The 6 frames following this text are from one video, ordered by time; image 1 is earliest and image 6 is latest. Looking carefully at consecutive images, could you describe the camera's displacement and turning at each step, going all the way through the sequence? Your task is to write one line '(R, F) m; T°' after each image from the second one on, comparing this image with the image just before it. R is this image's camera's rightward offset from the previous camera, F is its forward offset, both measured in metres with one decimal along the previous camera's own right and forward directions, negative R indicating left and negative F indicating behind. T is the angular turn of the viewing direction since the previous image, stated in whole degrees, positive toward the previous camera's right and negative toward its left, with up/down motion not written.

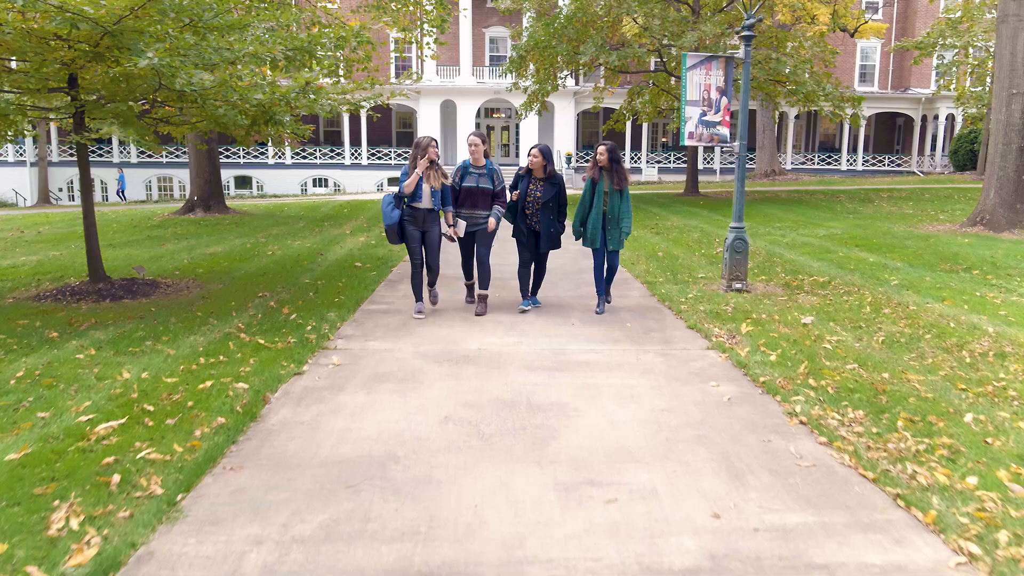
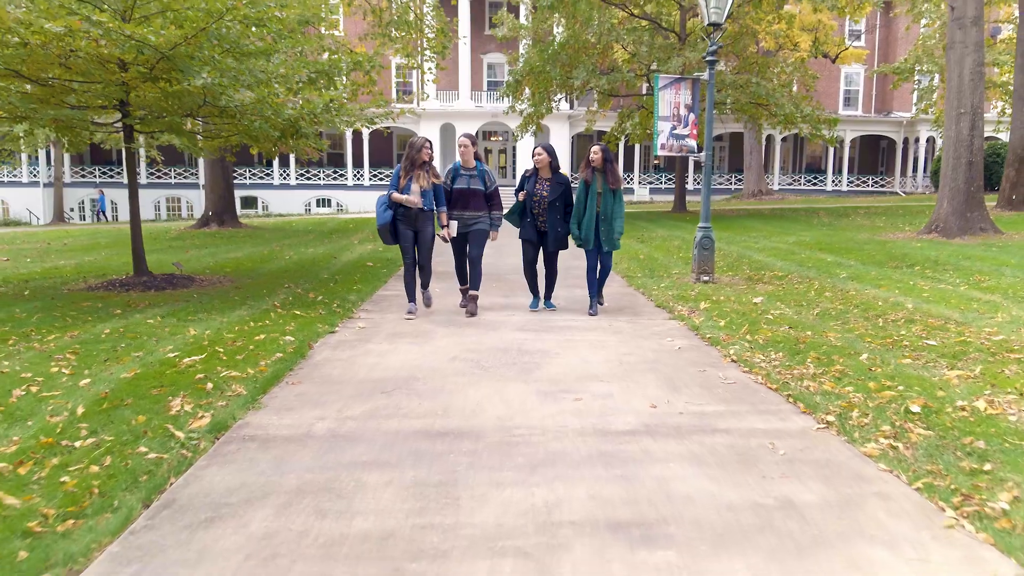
(0.0, -1.2) m; 0°
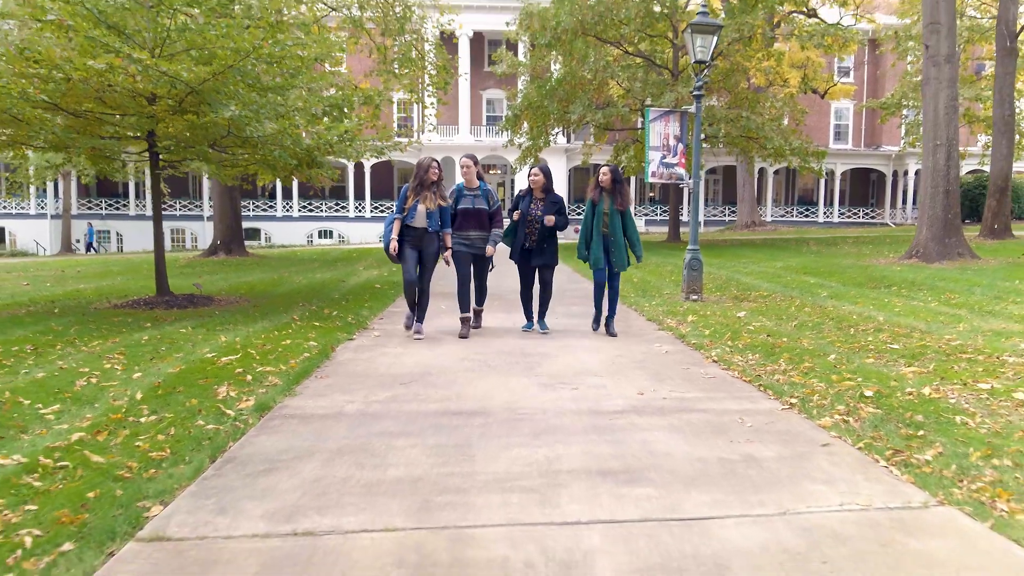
(0.0, -0.6) m; 0°
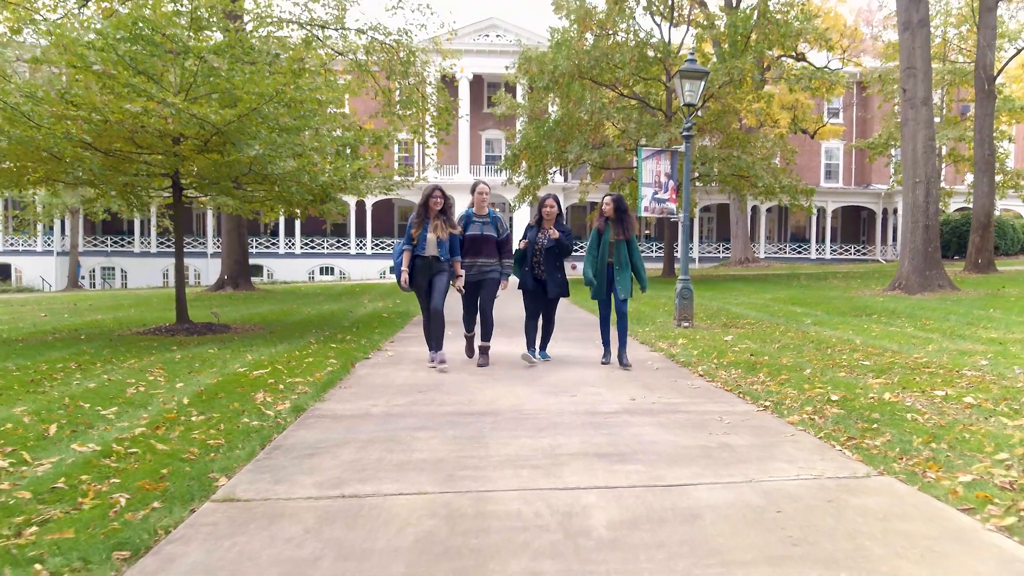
(-0.1, -0.6) m; 0°
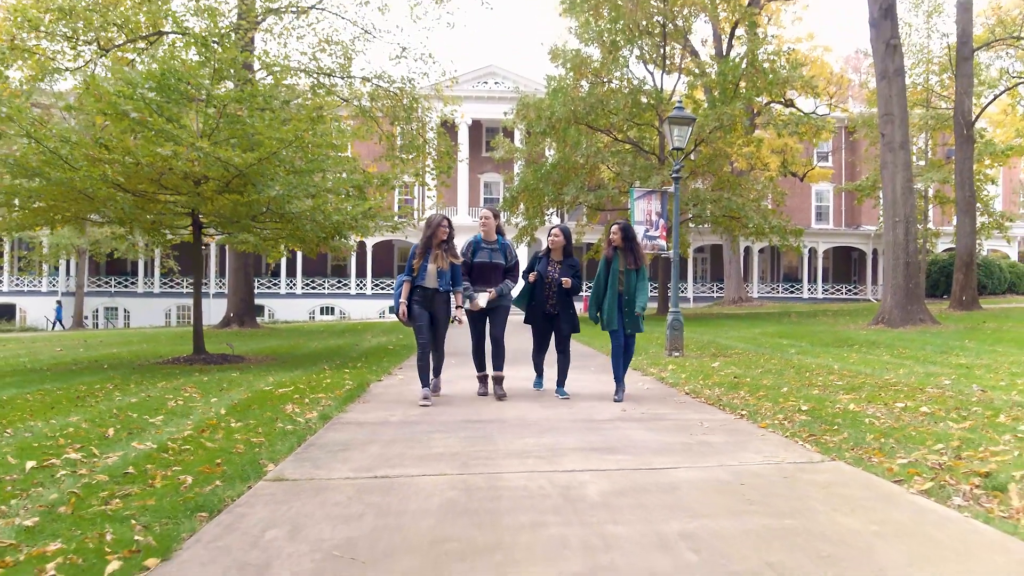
(-0.1, -0.7) m; 0°
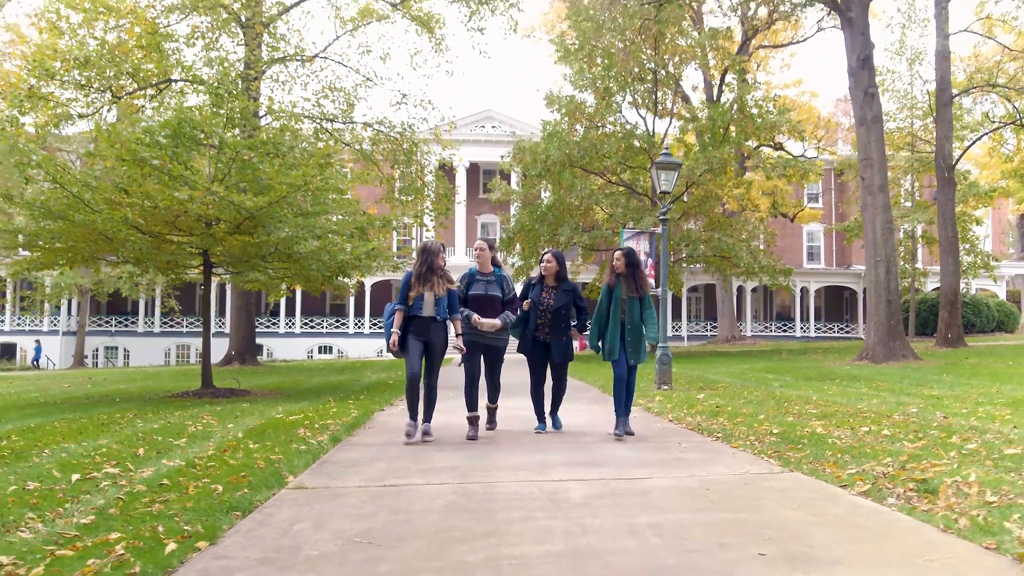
(0.0, -0.6) m; 0°
